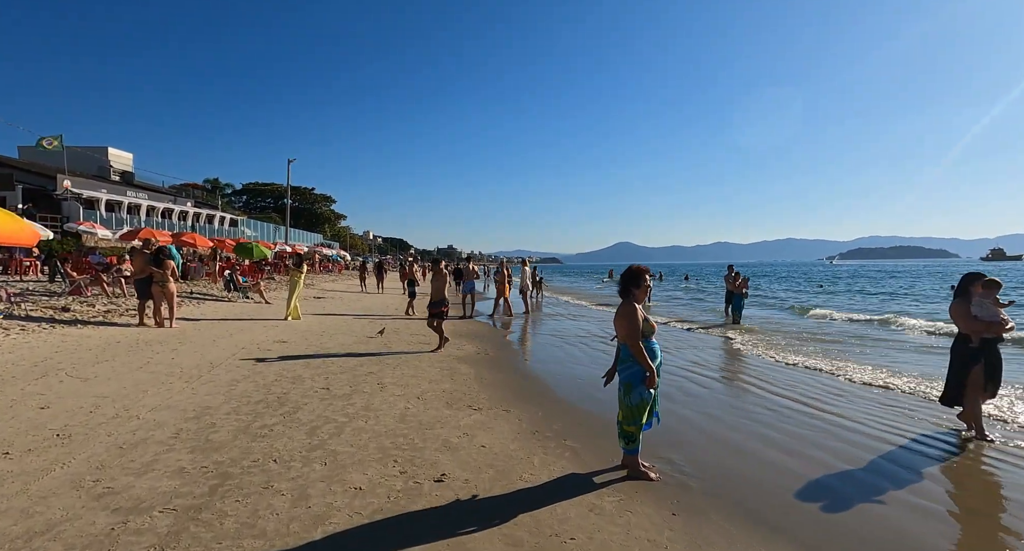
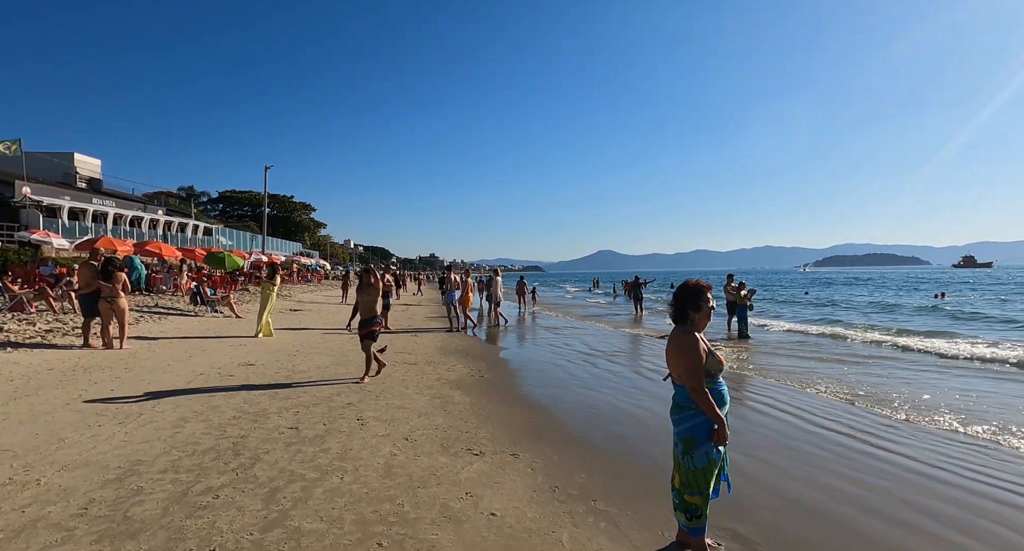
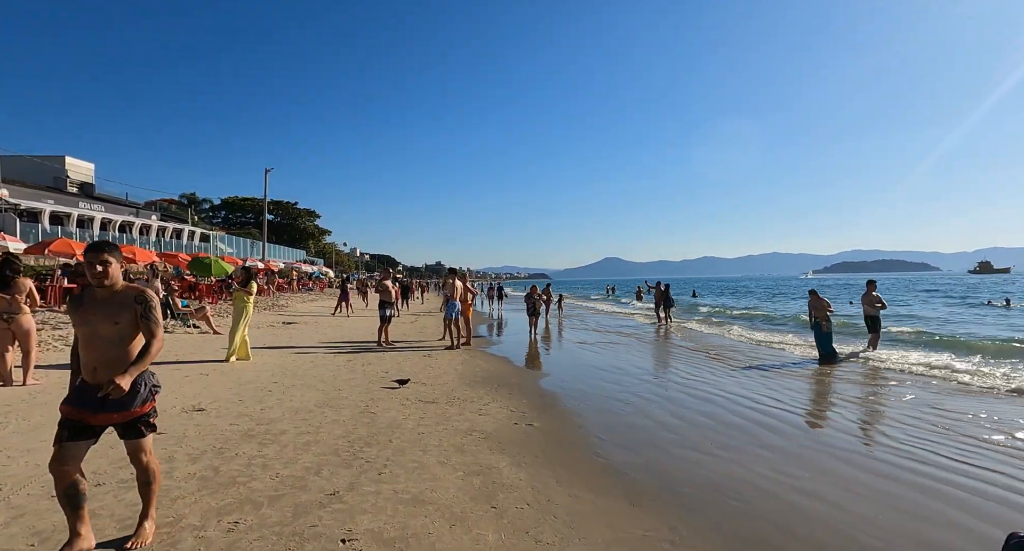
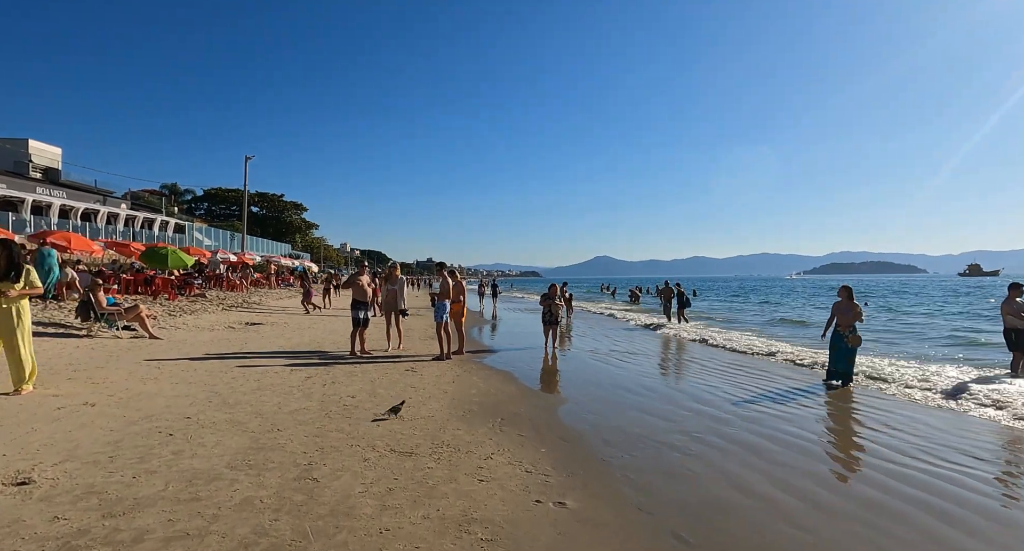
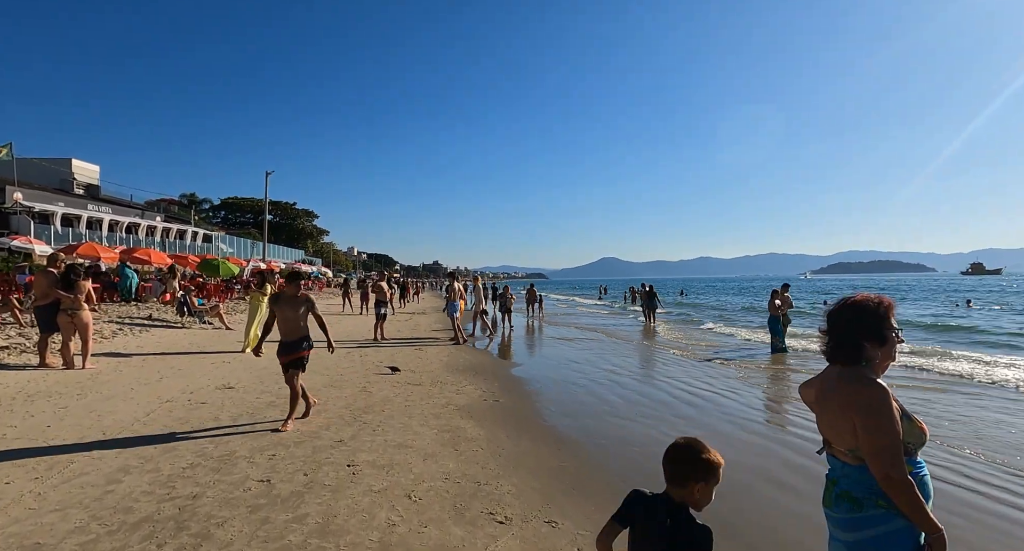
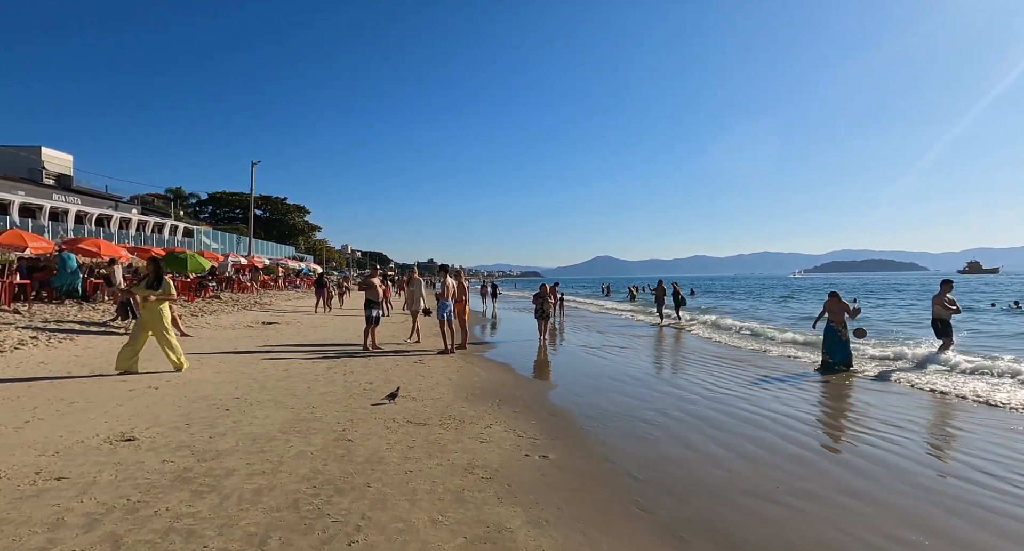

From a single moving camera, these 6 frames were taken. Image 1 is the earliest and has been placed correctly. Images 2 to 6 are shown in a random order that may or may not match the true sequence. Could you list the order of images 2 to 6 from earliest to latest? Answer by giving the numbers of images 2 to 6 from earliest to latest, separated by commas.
2, 5, 3, 6, 4
